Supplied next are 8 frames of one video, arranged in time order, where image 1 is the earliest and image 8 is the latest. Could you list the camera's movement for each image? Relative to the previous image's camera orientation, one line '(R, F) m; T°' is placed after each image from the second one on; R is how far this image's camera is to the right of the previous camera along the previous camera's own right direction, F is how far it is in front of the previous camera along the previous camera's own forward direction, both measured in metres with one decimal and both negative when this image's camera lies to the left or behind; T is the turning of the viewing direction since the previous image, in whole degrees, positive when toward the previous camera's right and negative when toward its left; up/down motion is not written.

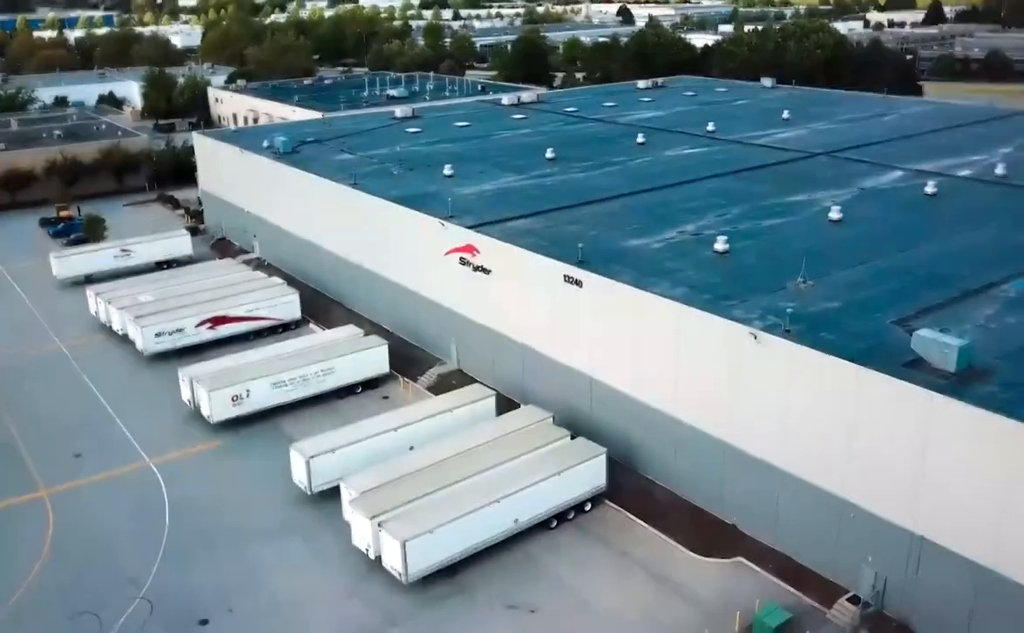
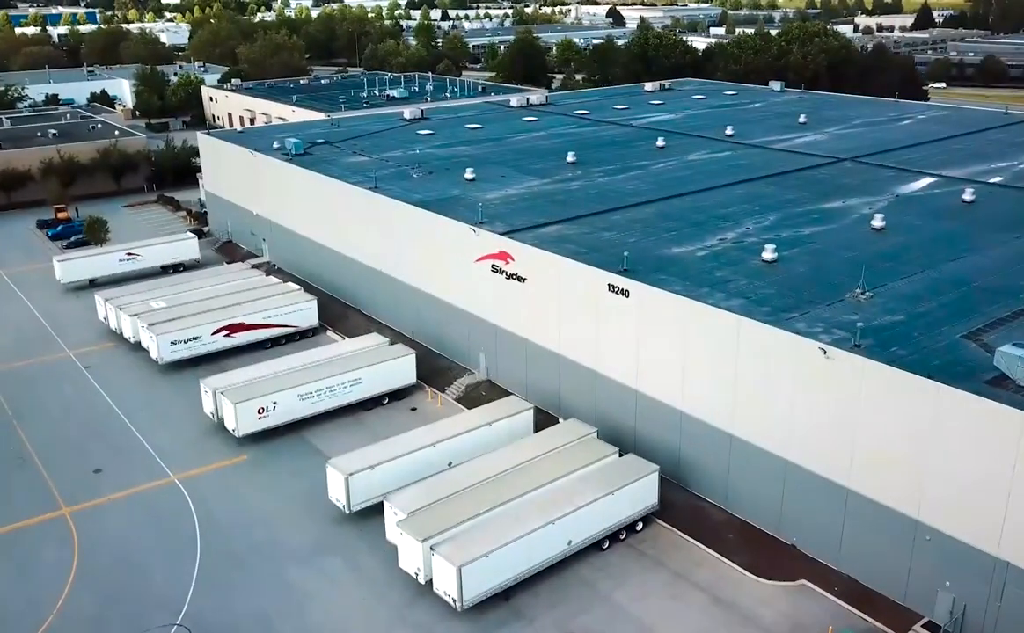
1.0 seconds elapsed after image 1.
(-1.6, +0.9) m; +1°
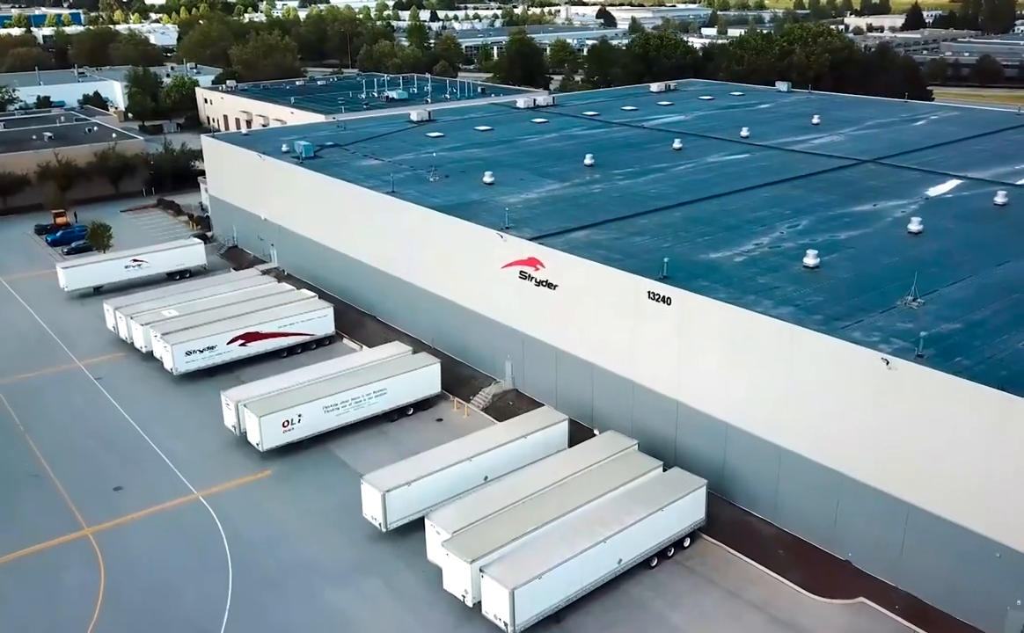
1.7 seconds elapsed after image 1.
(-1.3, +0.8) m; +1°
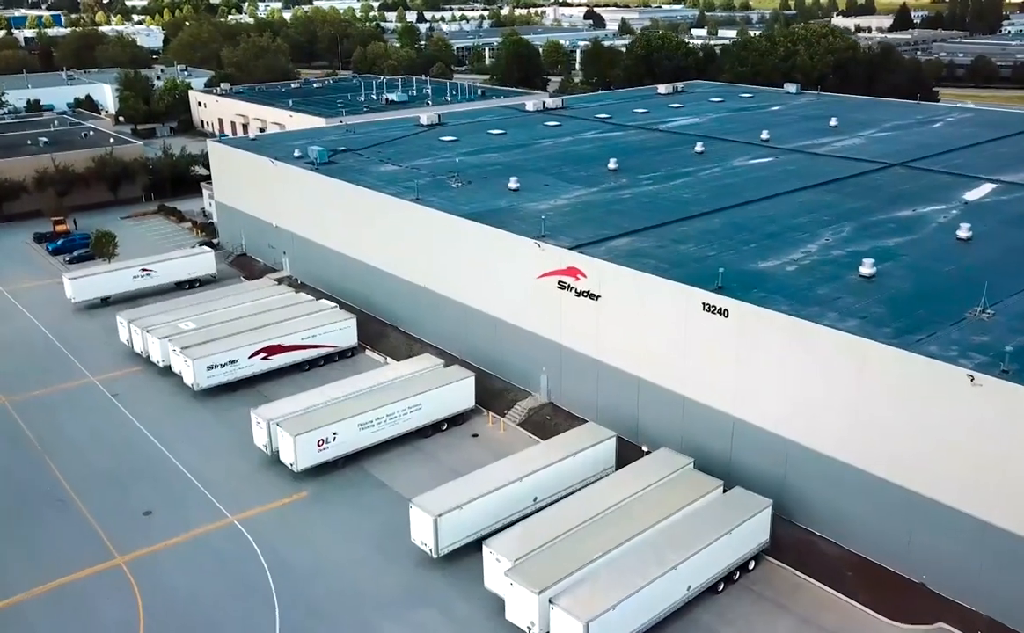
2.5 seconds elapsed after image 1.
(-1.6, +0.9) m; +1°
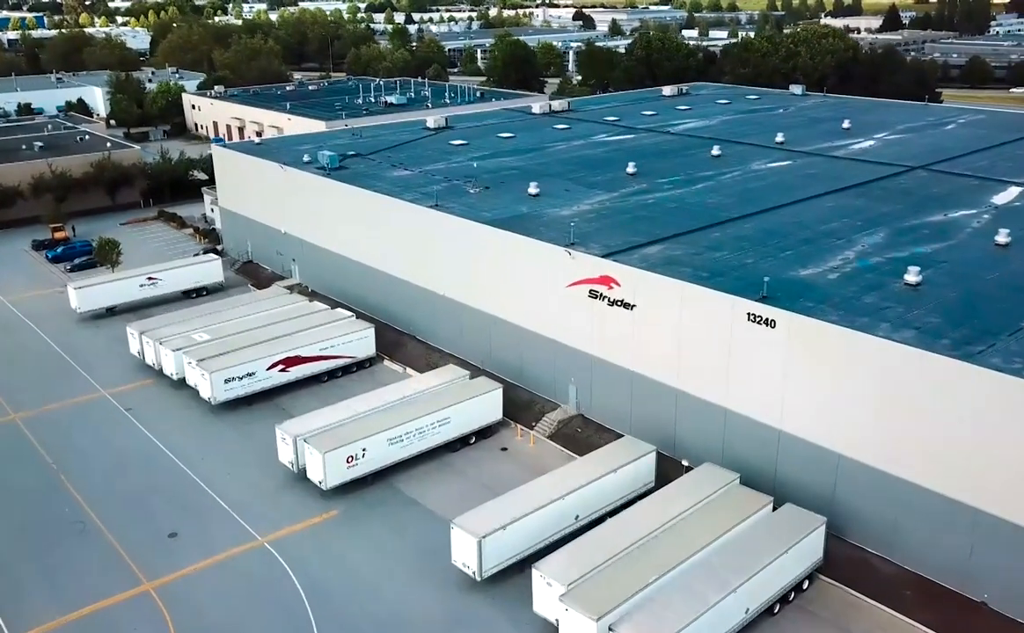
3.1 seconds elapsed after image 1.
(-1.2, +0.7) m; +1°
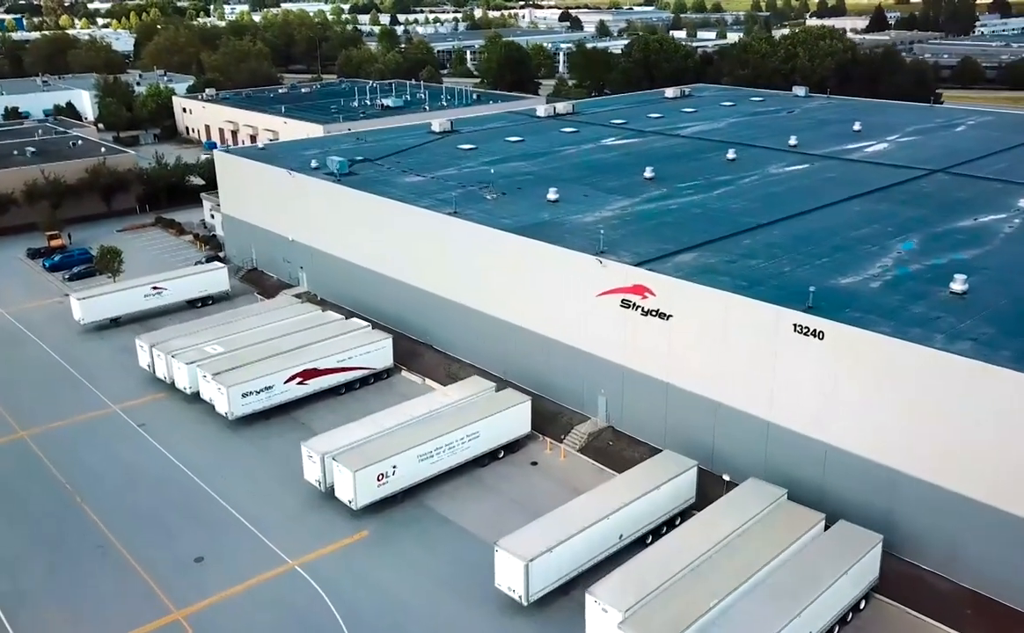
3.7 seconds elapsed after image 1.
(-1.3, +0.7) m; +1°
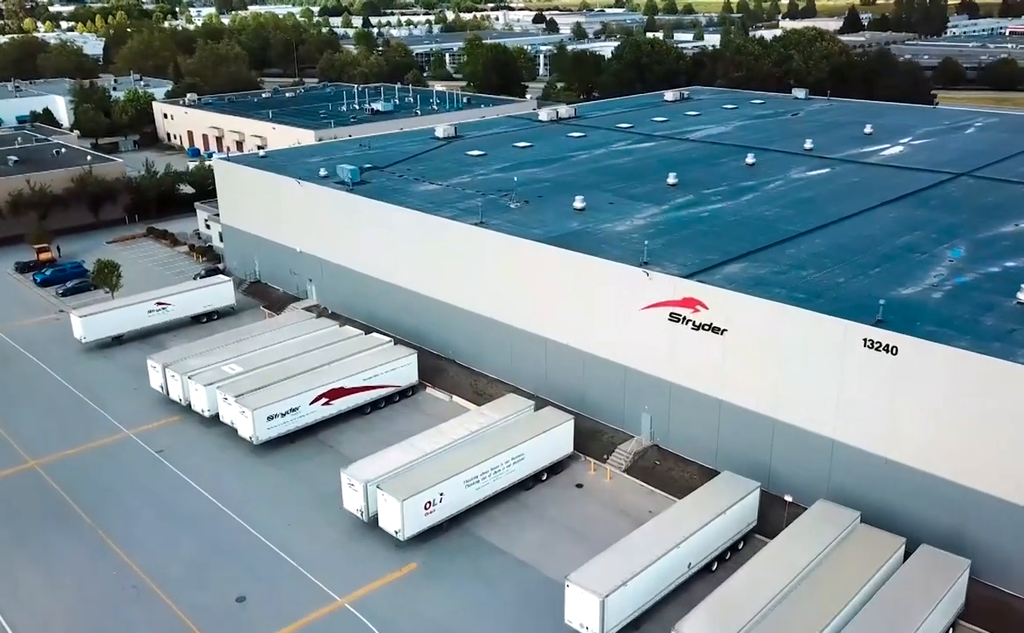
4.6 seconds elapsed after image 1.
(-1.9, +1.1) m; +2°
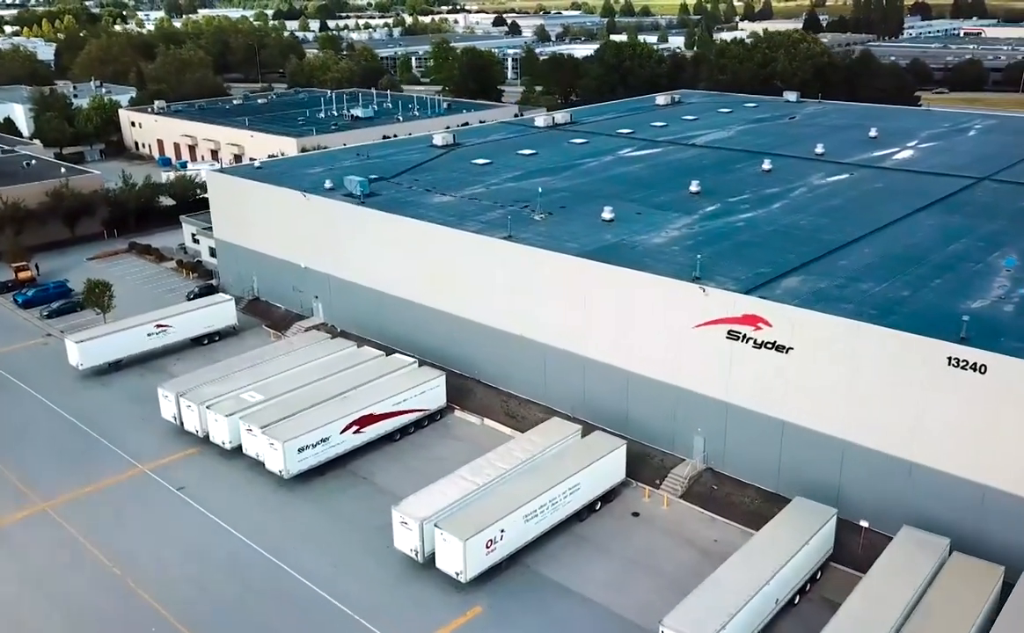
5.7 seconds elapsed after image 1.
(-2.3, +1.4) m; +3°
